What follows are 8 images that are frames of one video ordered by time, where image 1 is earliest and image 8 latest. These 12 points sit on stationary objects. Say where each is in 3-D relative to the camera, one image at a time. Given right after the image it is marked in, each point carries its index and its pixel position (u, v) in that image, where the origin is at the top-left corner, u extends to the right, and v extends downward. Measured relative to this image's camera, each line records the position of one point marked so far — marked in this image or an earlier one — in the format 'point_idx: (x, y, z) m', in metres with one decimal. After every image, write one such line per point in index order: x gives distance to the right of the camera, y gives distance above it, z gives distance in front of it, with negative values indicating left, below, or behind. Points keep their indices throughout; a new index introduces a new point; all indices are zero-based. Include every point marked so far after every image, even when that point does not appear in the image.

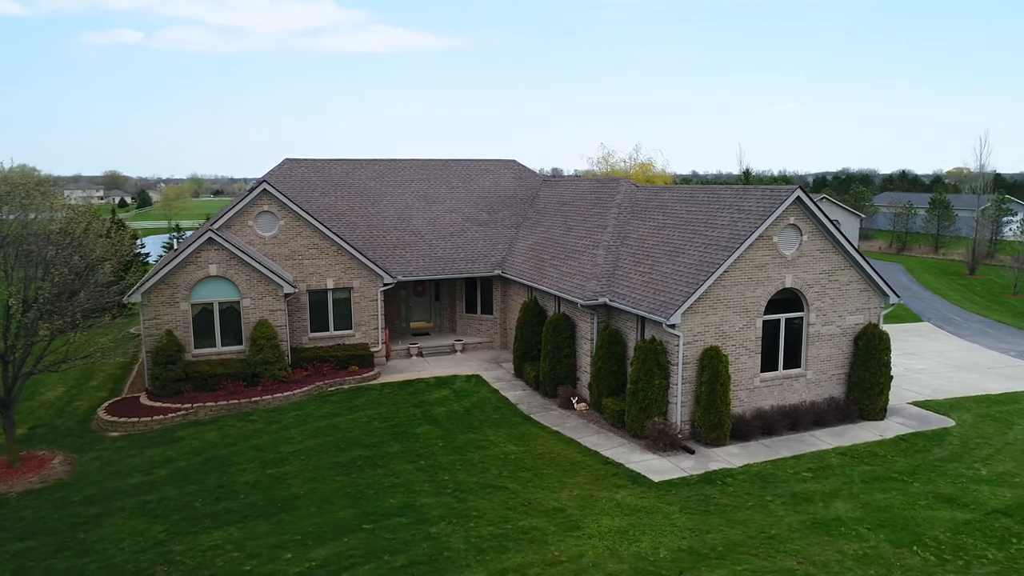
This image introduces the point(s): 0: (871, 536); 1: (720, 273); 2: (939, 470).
0: (+6.2, -4.3, +12.2) m
1: (+4.6, +0.3, +16.0) m
2: (+8.8, -3.8, +14.7) m
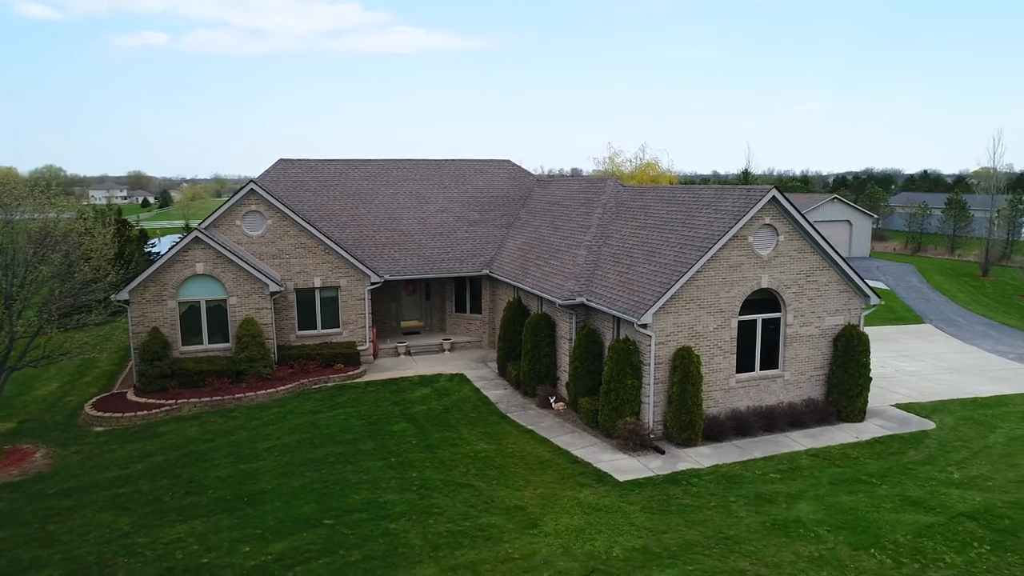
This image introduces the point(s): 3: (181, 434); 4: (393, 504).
0: (+5.4, -4.3, +12.2) m
1: (+4.0, +0.3, +15.9) m
2: (+8.1, -3.8, +14.6) m
3: (-8.0, -3.5, +17.1) m
4: (-2.3, -4.0, +13.4) m
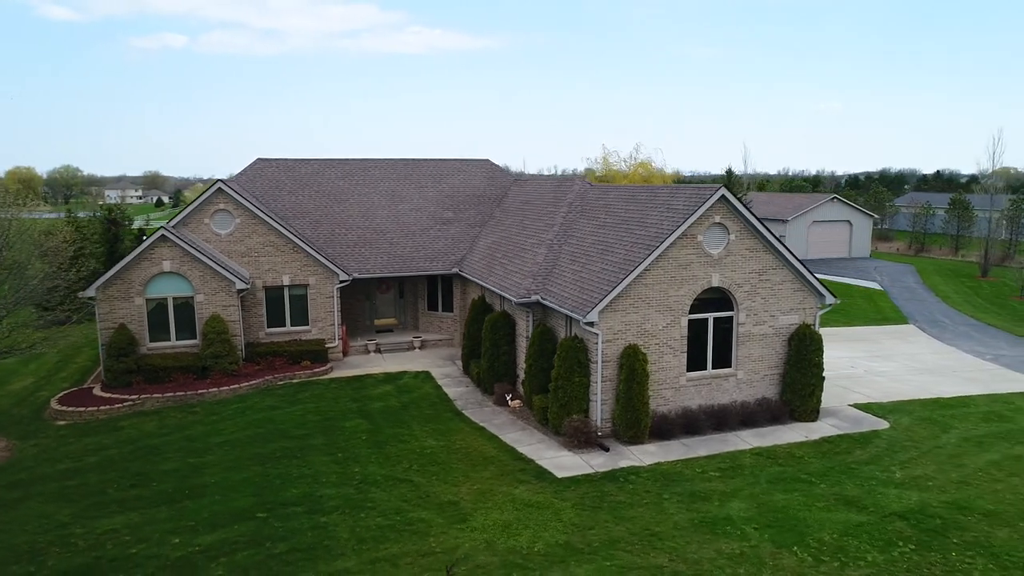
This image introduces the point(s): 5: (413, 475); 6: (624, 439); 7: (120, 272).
0: (+4.1, -4.2, +12.2) m
1: (+2.8, +0.4, +16.0) m
2: (+6.9, -3.8, +14.5) m
3: (-9.1, -3.4, +17.4) m
4: (-3.5, -4.0, +13.5) m
5: (-2.0, -3.8, +14.5) m
6: (+2.5, -3.4, +16.0) m
7: (-10.9, +0.4, +19.9) m
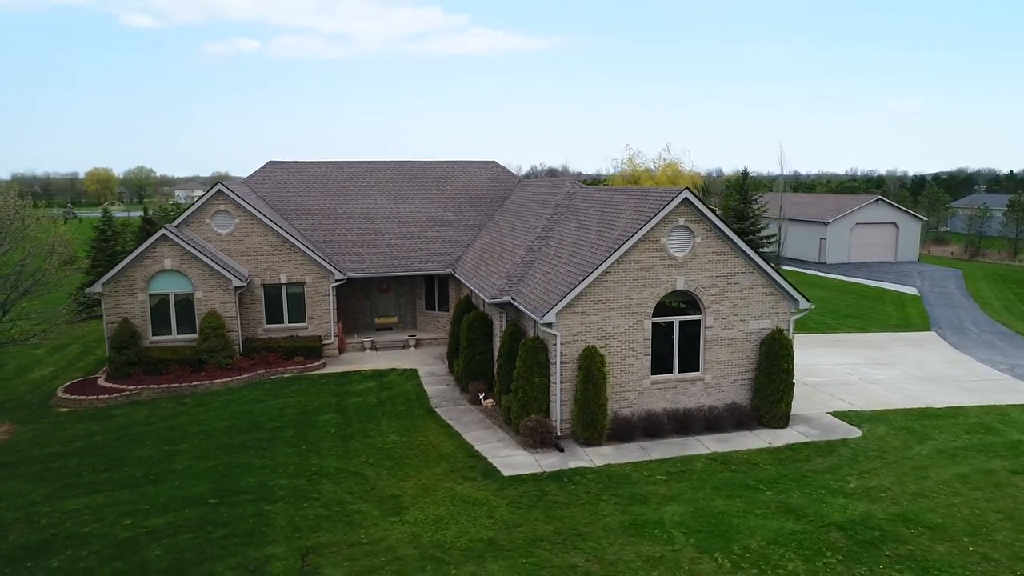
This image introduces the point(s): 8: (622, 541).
0: (+2.9, -4.3, +12.2) m
1: (+1.9, +0.3, +16.0) m
2: (+5.8, -3.9, +14.3) m
3: (-9.9, -3.3, +18.5) m
4: (-4.6, -4.0, +14.1) m
5: (-3.1, -3.8, +15.0) m
6: (+1.6, -3.4, +16.1) m
7: (-11.4, +0.5, +21.1) m
8: (+1.9, -4.3, +12.1) m
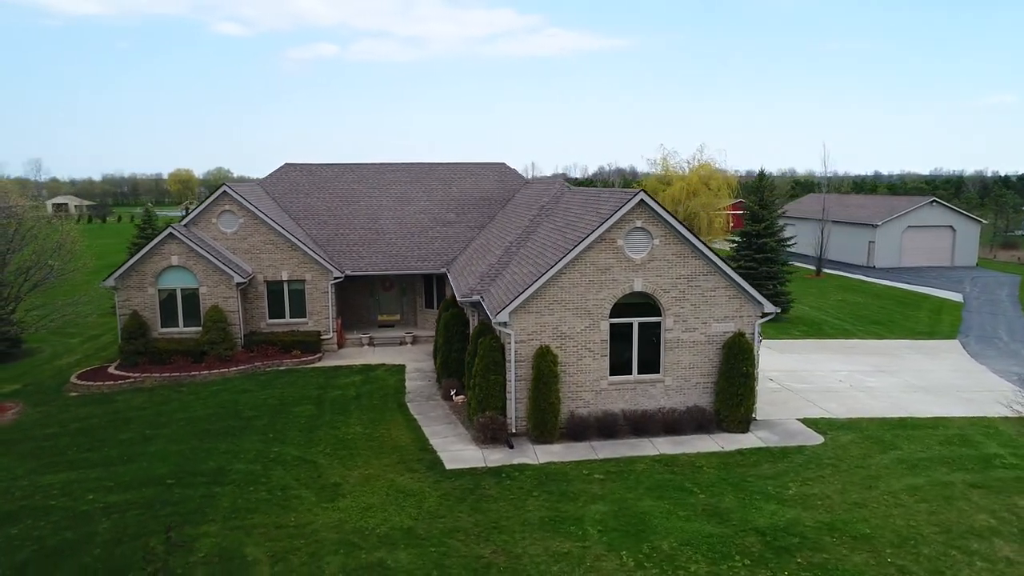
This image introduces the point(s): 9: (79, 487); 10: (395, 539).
0: (+1.4, -4.3, +12.3) m
1: (+0.9, +0.3, +16.3) m
2: (+4.5, -3.9, +14.2) m
3: (-10.7, -3.2, +19.8) m
4: (-5.9, -3.9, +15.0) m
5: (-4.3, -3.7, +15.7) m
6: (+0.5, -3.4, +16.4) m
7: (-11.9, +0.7, +22.6) m
8: (+0.4, -4.3, +12.4) m
9: (-8.8, -4.0, +14.4) m
10: (-2.0, -4.3, +12.3) m
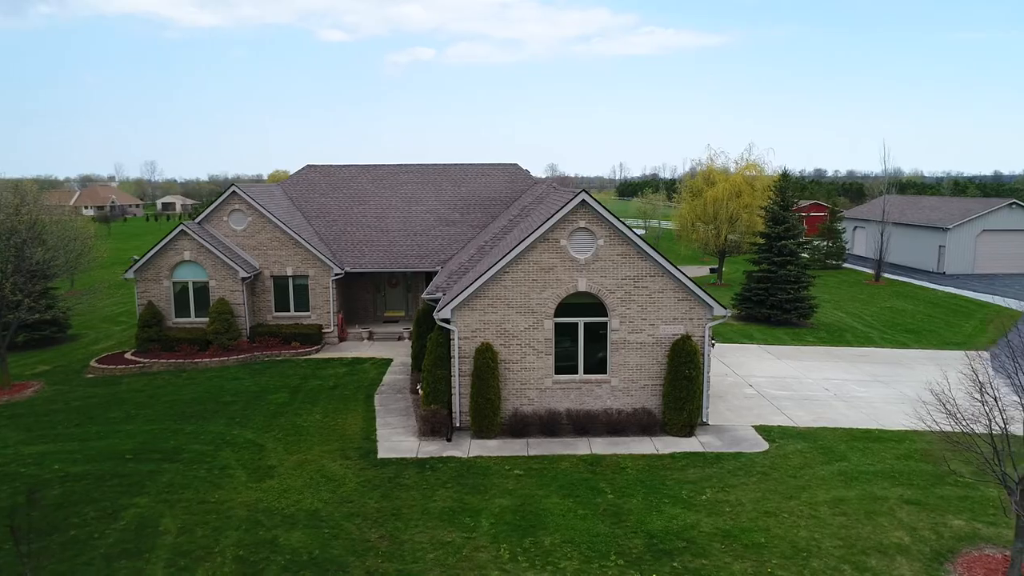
0: (-0.5, -4.3, +12.6) m
1: (-0.4, +0.4, +16.6) m
2: (+2.8, -3.9, +14.0) m
3: (-11.6, -2.9, +21.6) m
4: (-7.4, -3.7, +16.2) m
5: (-5.7, -3.6, +16.7) m
6: (-0.9, -3.4, +16.7) m
7: (-12.4, +1.0, +24.4) m
8: (-1.5, -4.2, +12.8) m
9: (-10.4, -3.8, +16.0) m
10: (-3.9, -4.2, +13.0) m
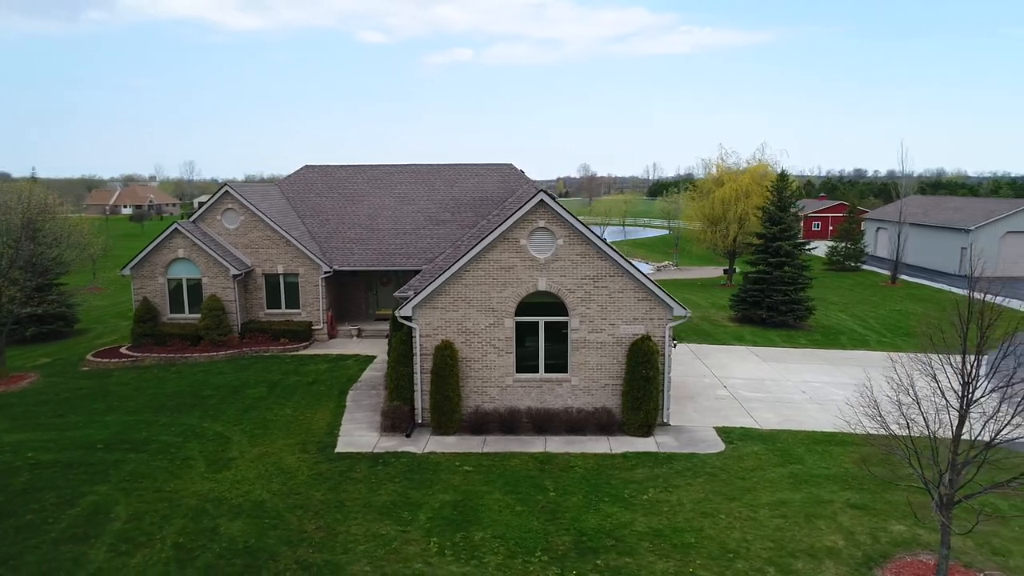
0: (-1.7, -4.2, +12.8) m
1: (-1.4, +0.4, +16.8) m
2: (+1.7, -3.9, +14.1) m
3: (-12.3, -2.8, +22.3) m
4: (-8.4, -3.6, +16.7) m
5: (-6.7, -3.5, +17.2) m
6: (-1.9, -3.3, +17.0) m
7: (-12.9, +1.1, +25.2) m
8: (-2.7, -4.2, +13.1) m
9: (-11.3, -3.7, +16.7) m
10: (-5.1, -4.2, +13.4) m
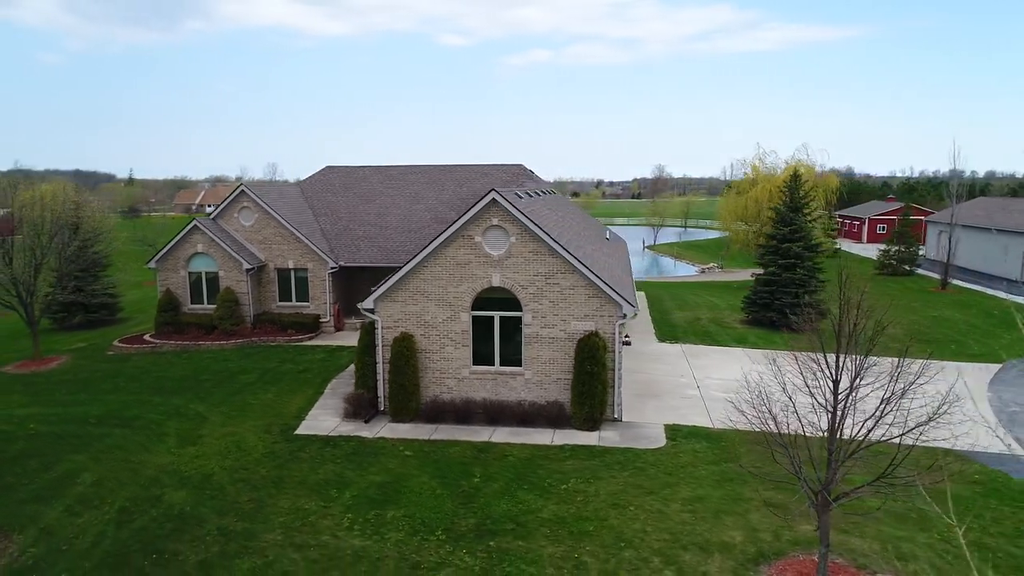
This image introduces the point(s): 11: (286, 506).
0: (-3.3, -4.1, +13.7) m
1: (-2.5, +0.5, +17.6) m
2: (+0.3, -3.8, +14.6) m
3: (-12.8, -2.5, +24.2) m
4: (-9.5, -3.4, +18.3) m
5: (-7.7, -3.3, +18.5) m
6: (-3.0, -3.2, +17.8) m
7: (-13.0, +1.4, +27.2) m
8: (-4.2, -4.0, +14.0) m
9: (-12.5, -3.4, +18.5) m
10: (-6.6, -4.0, +14.6) m
11: (-4.3, -4.1, +13.5) m
